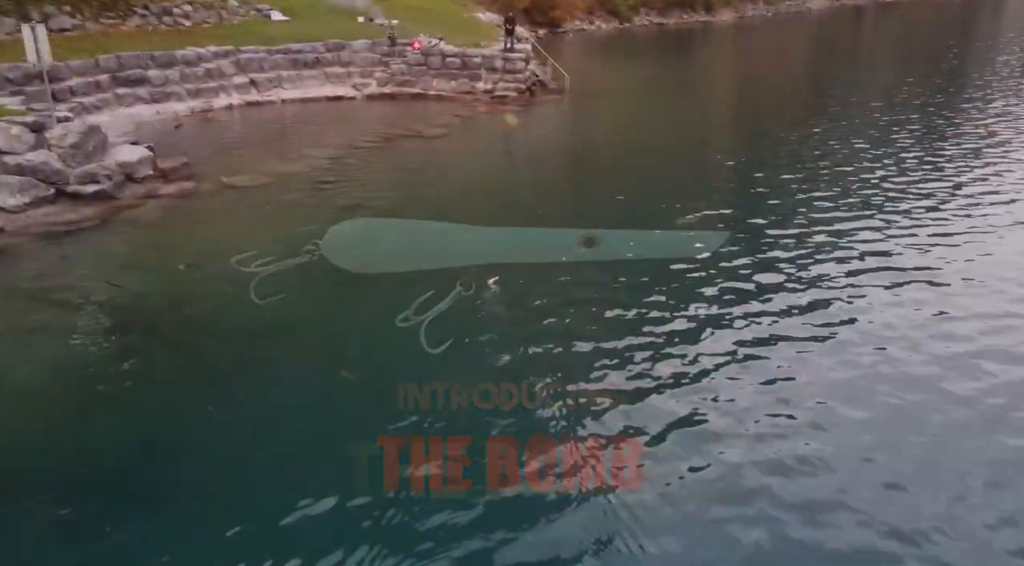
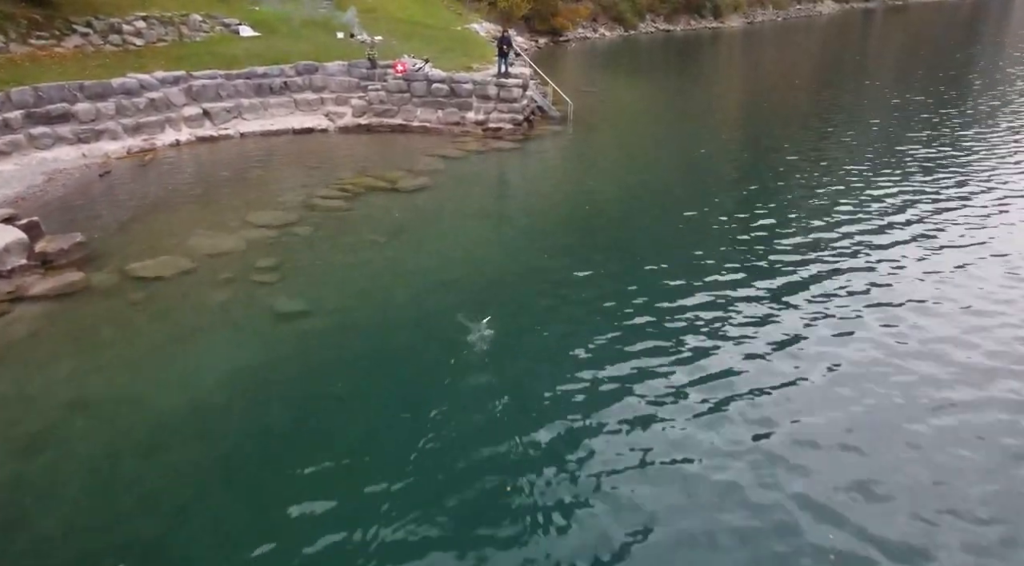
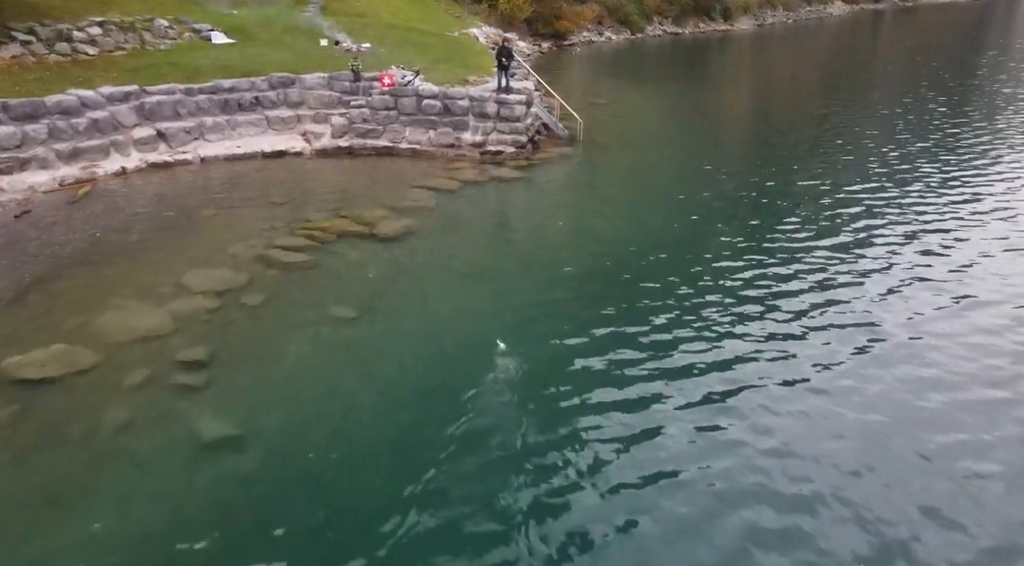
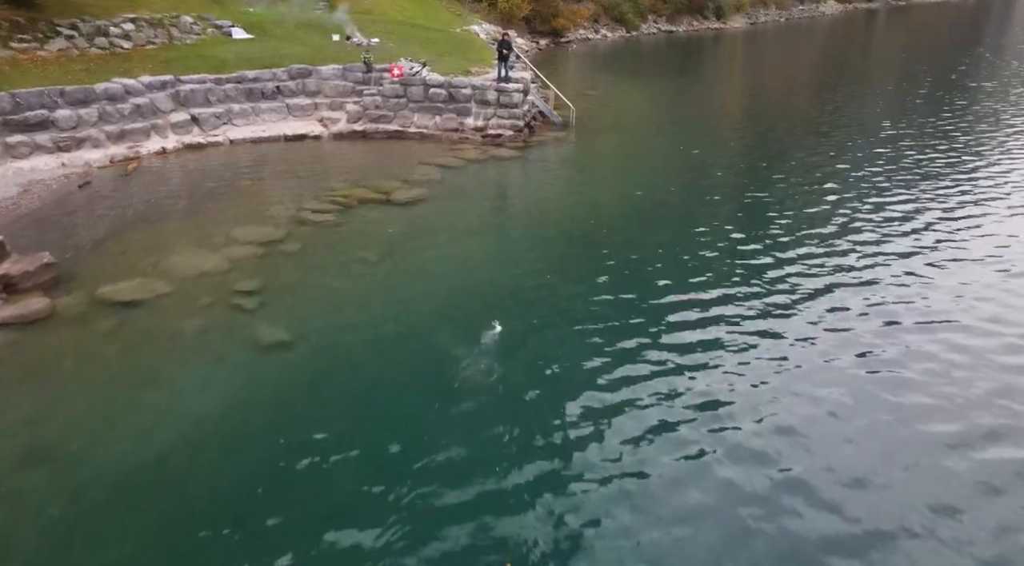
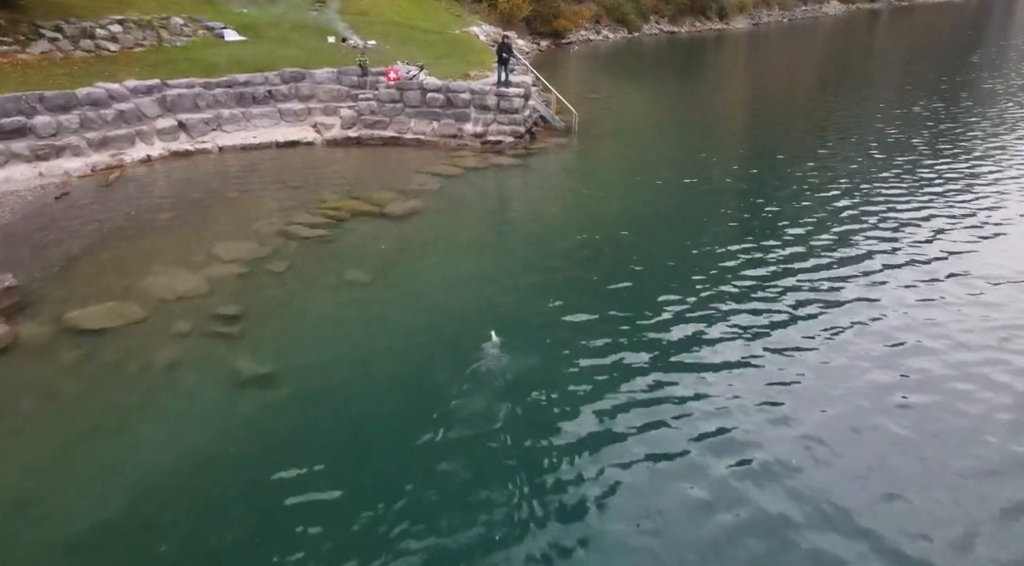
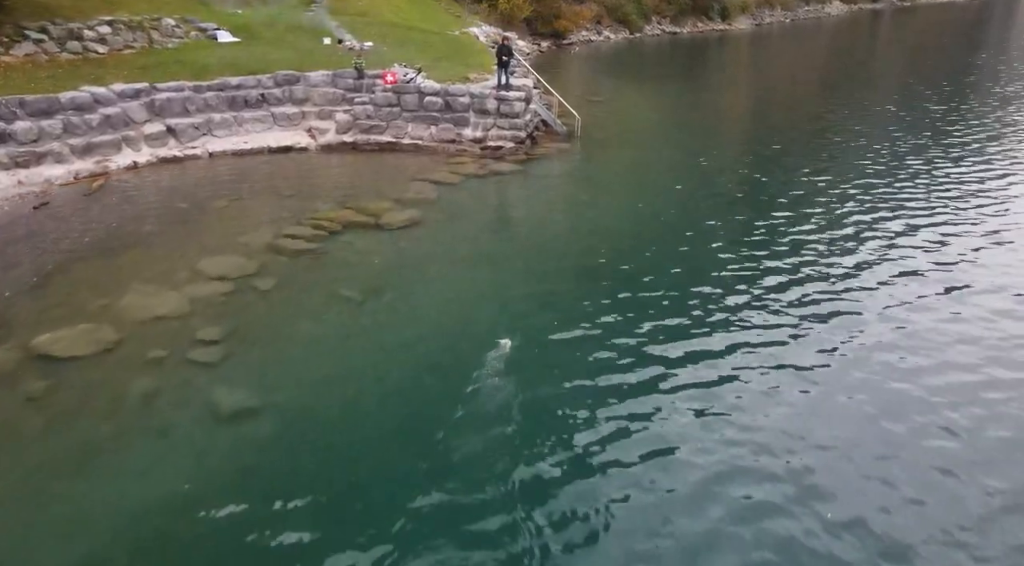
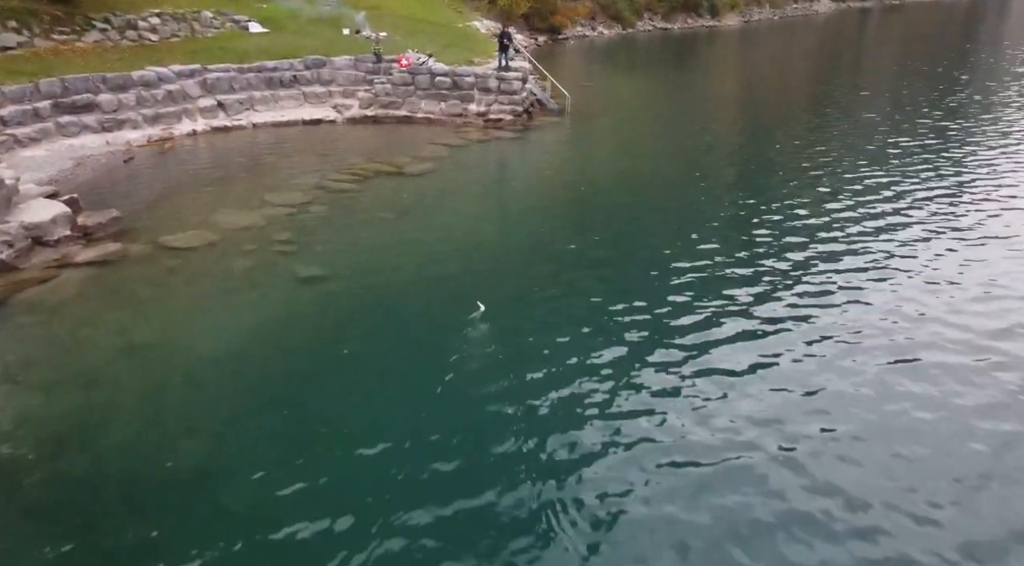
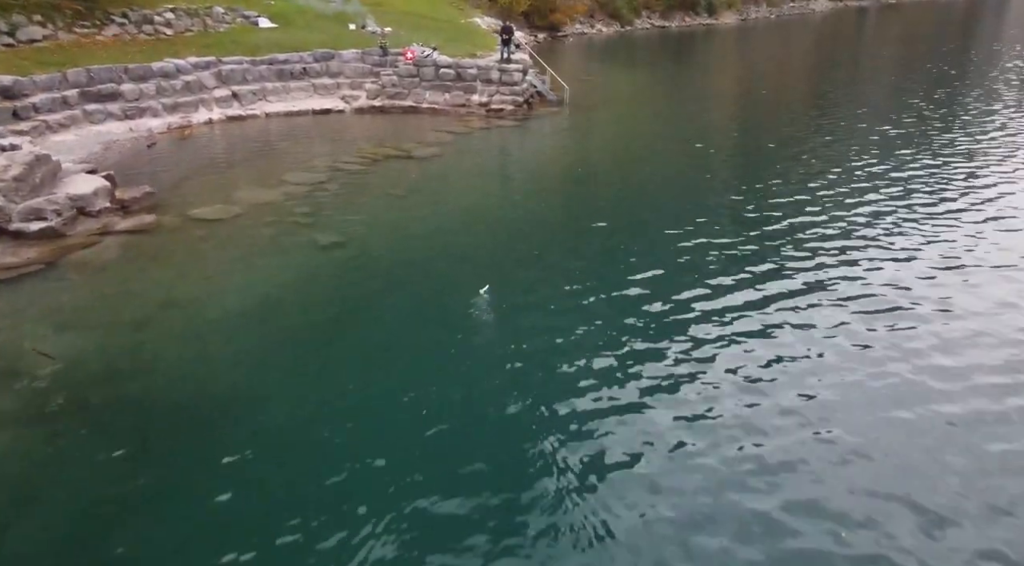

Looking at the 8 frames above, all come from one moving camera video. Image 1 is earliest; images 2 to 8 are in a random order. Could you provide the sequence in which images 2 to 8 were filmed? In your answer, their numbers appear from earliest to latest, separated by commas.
8, 7, 2, 4, 5, 6, 3
